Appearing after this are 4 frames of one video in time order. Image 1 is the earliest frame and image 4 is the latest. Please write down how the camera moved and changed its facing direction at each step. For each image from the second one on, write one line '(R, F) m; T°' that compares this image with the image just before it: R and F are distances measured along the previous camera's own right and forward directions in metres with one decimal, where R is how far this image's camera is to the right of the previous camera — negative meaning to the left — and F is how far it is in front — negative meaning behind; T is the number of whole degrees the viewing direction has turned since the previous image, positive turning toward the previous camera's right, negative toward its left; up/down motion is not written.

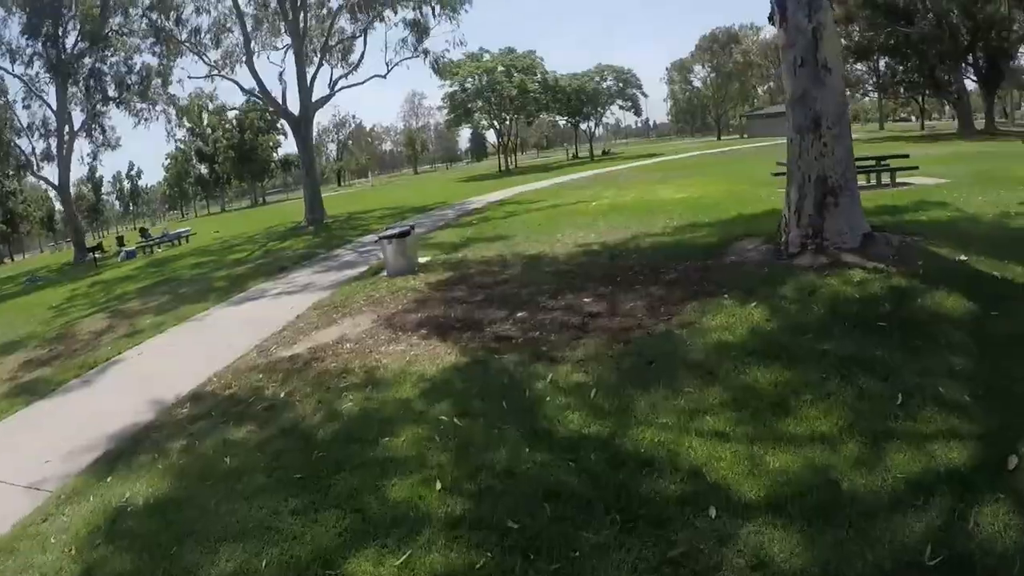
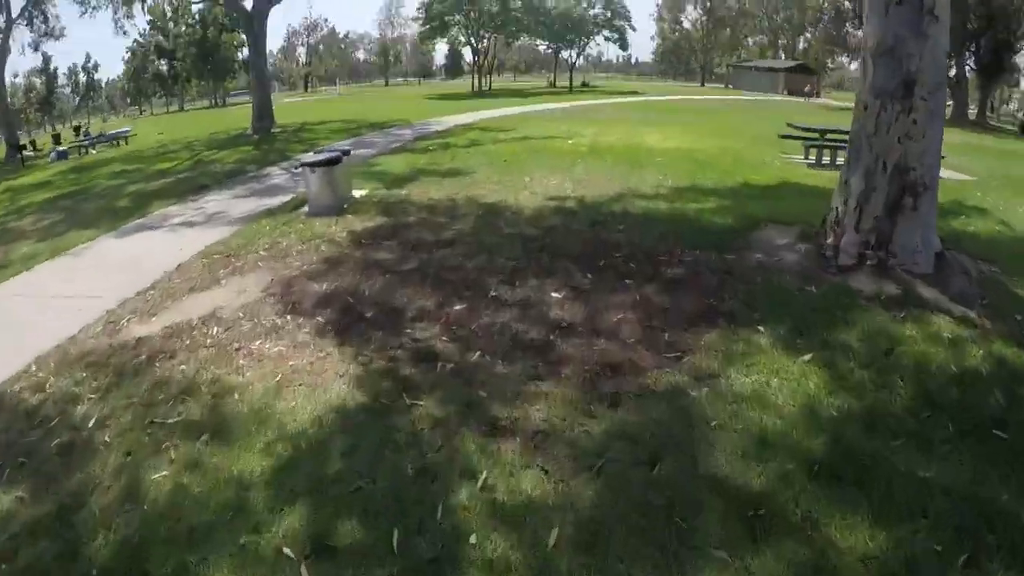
(+0.2, +2.5) m; +3°
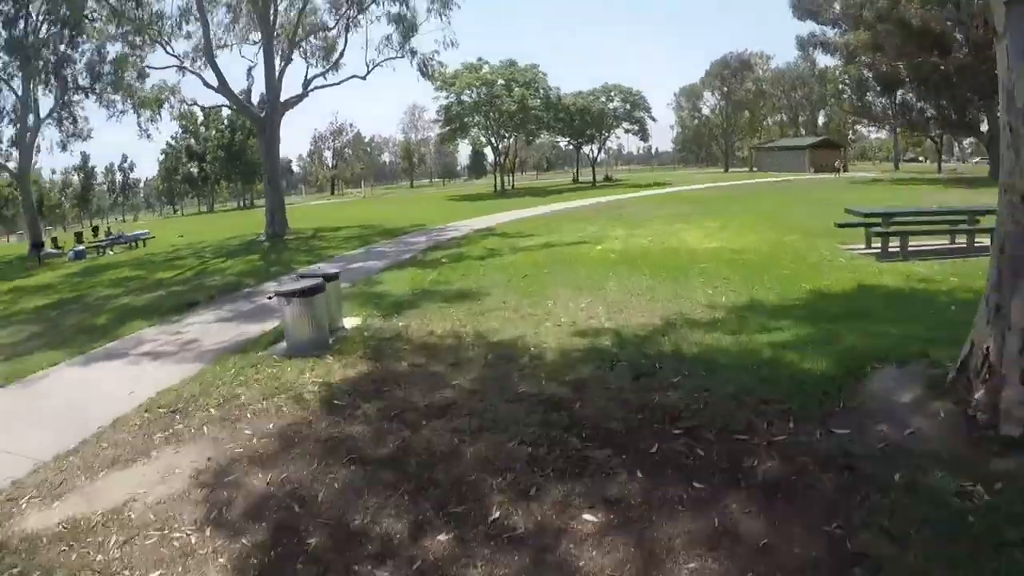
(+0.1, +1.8) m; -2°
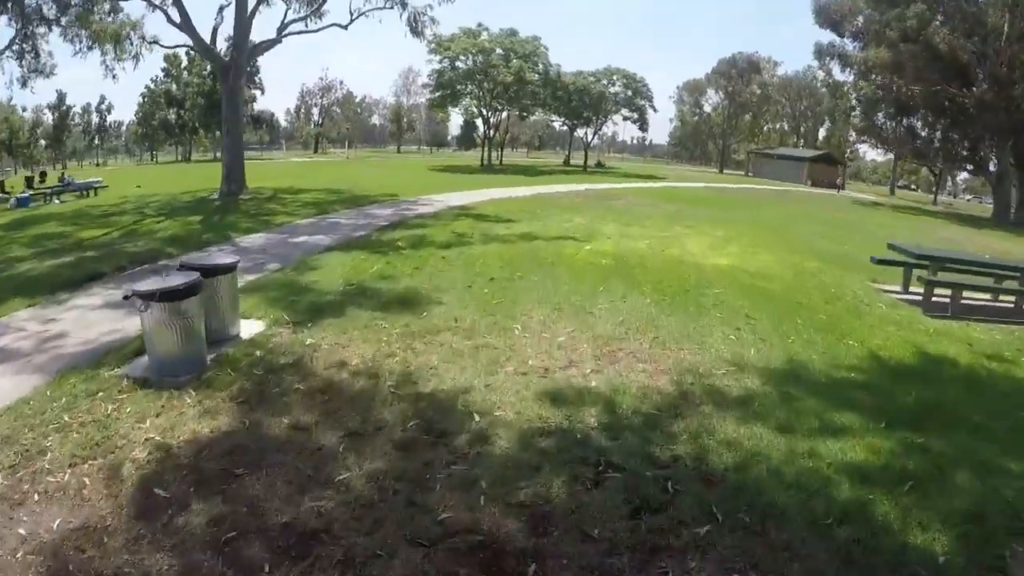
(+0.2, +2.4) m; +2°
